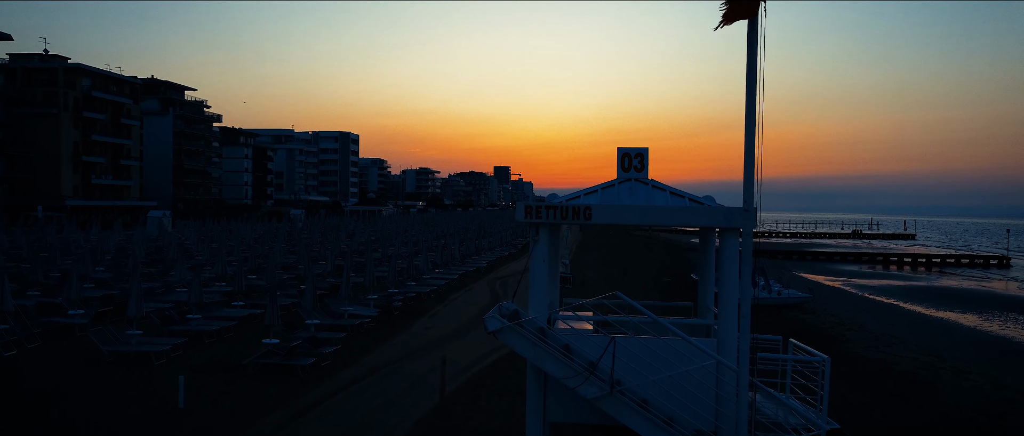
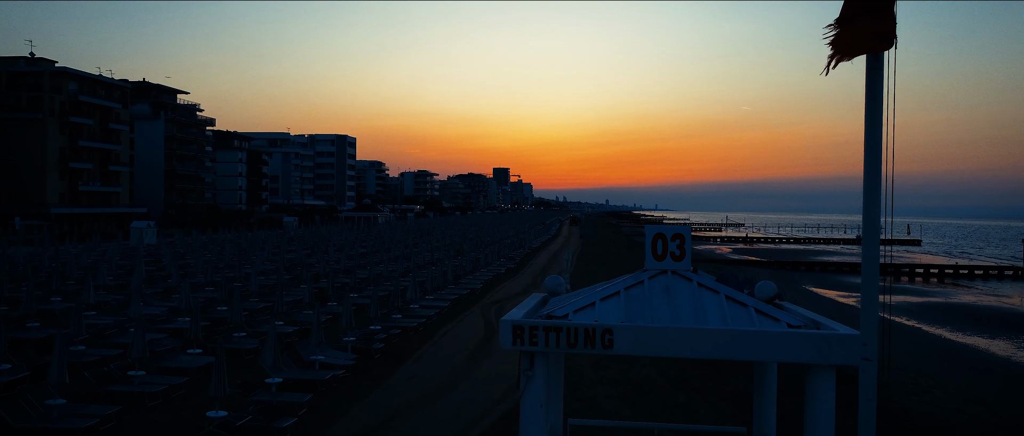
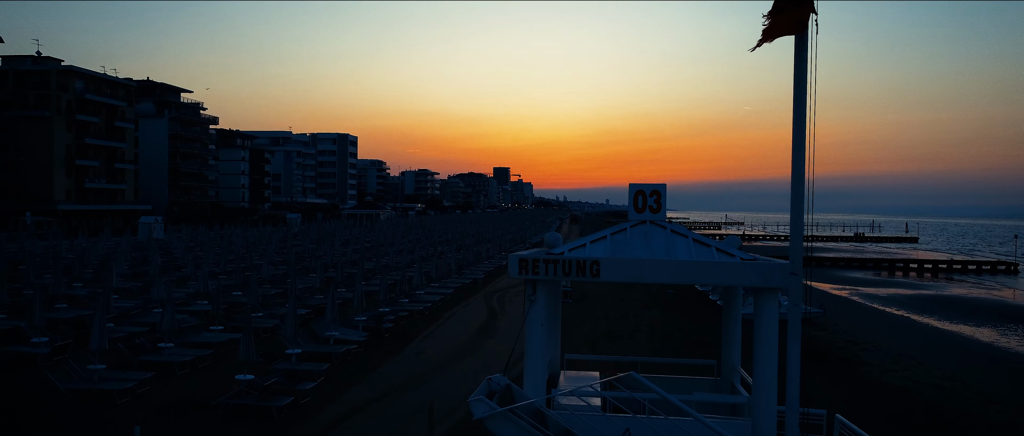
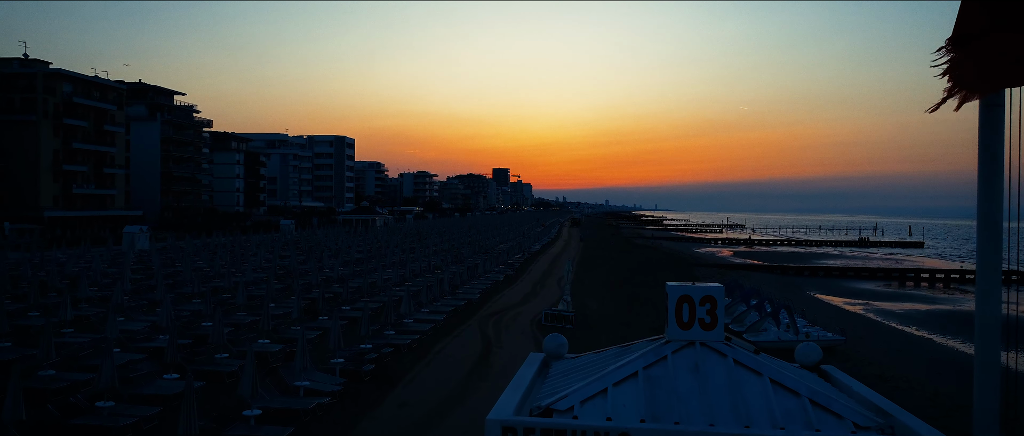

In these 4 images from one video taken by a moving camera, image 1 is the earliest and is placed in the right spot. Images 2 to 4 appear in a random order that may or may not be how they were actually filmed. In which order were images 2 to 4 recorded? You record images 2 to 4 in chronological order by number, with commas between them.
3, 2, 4
